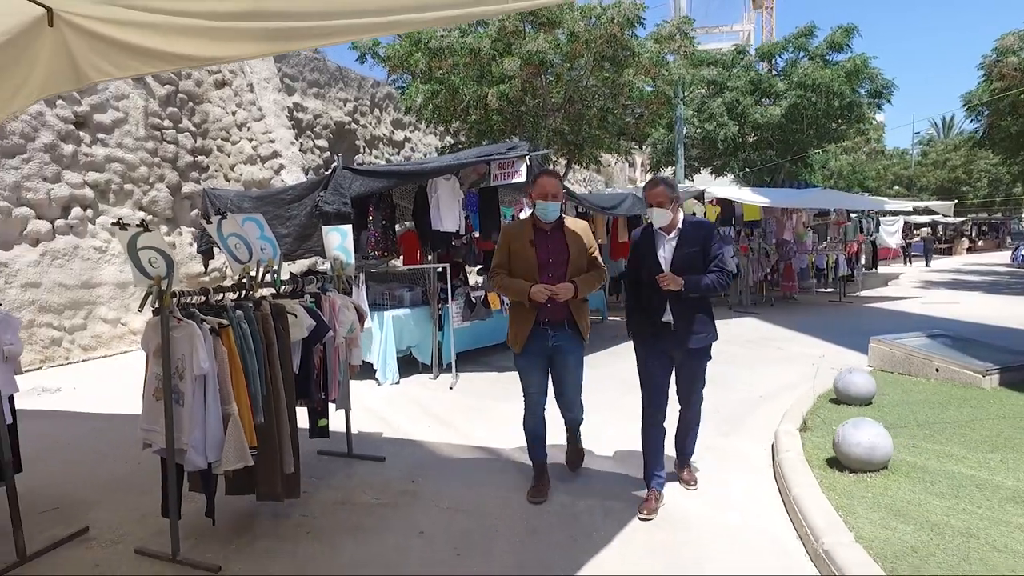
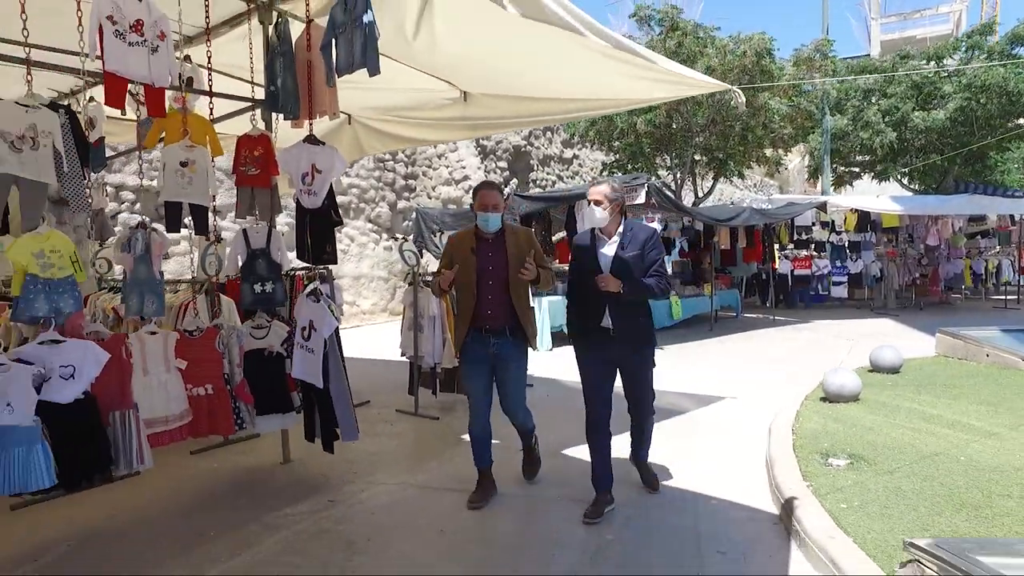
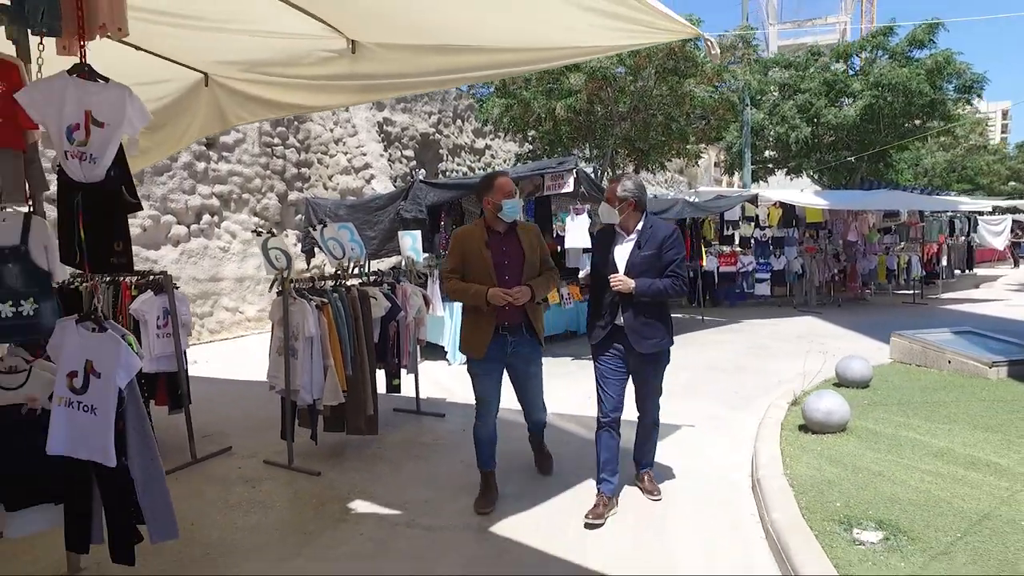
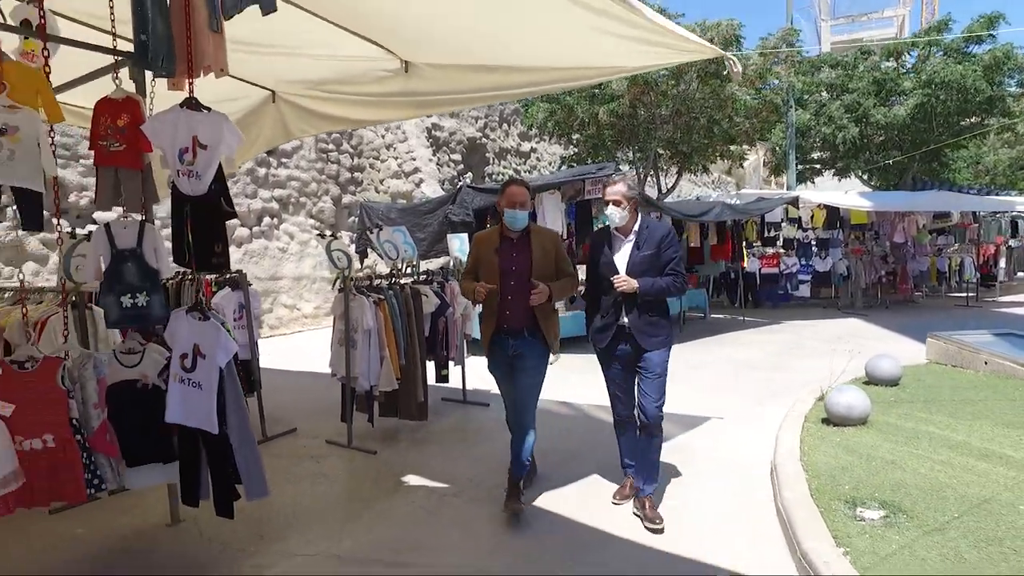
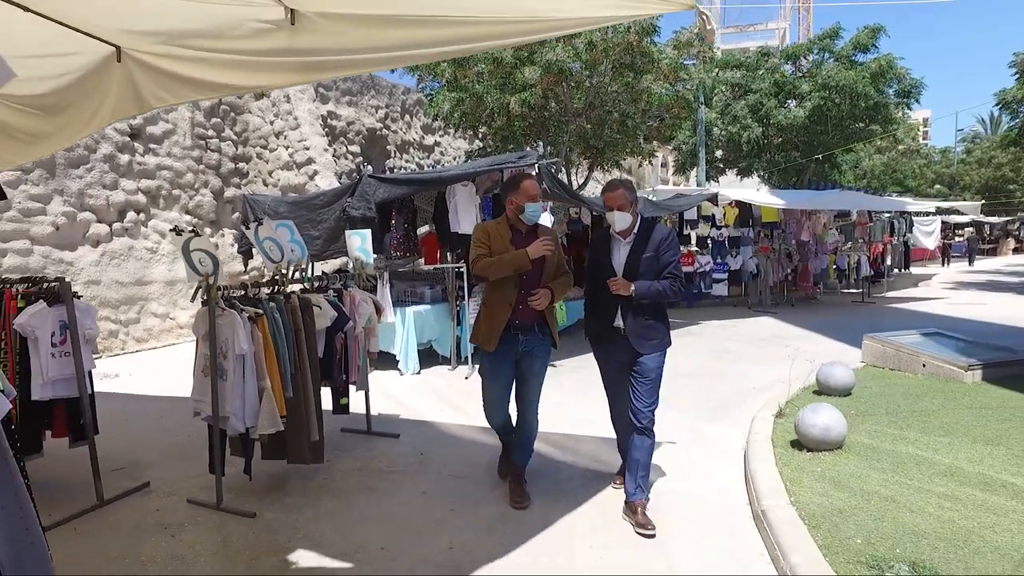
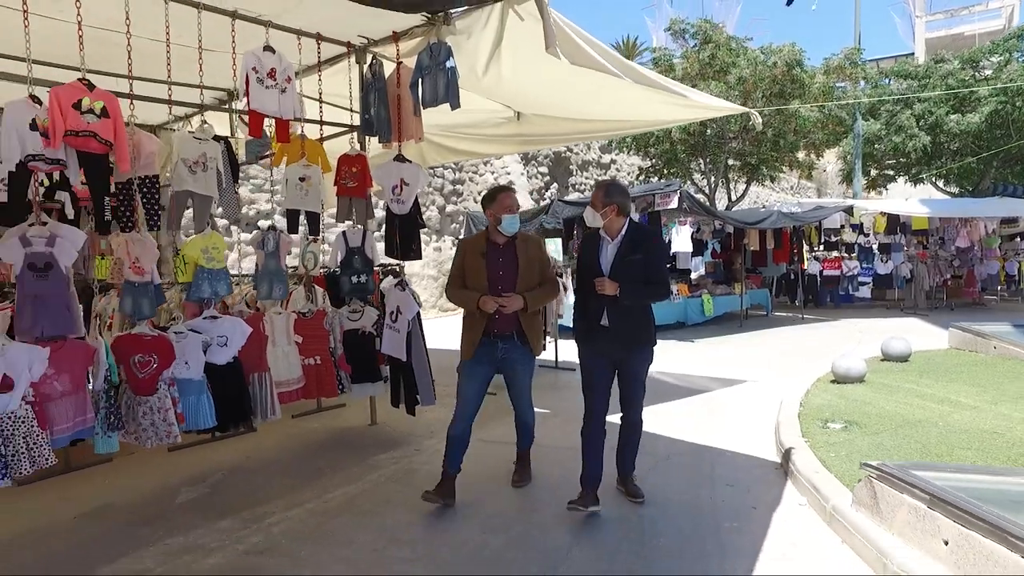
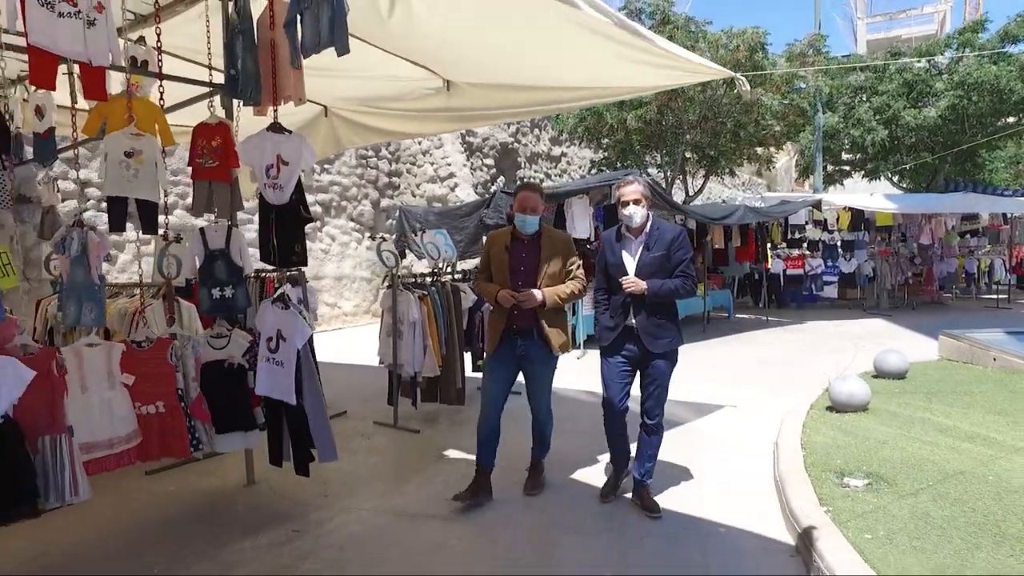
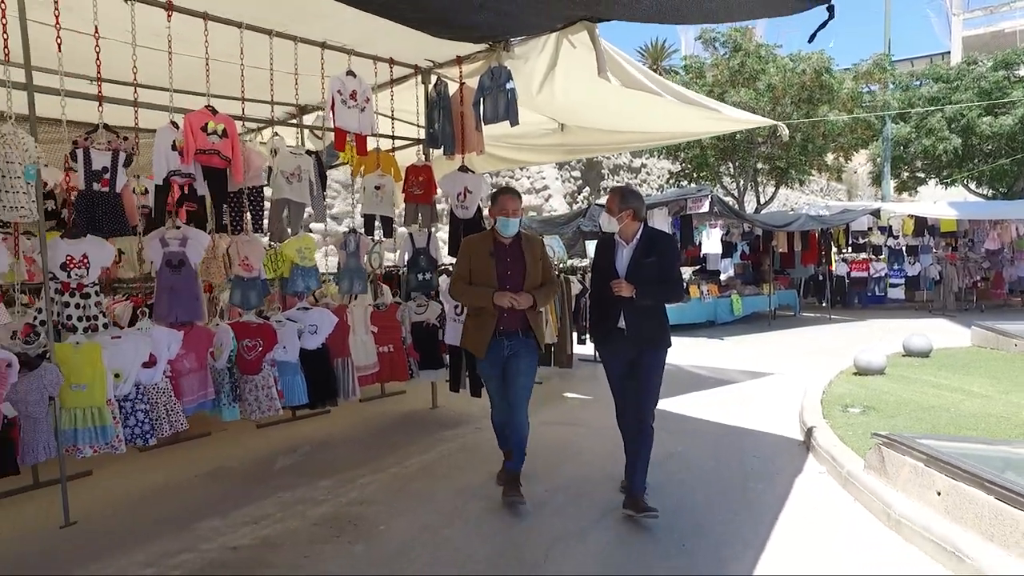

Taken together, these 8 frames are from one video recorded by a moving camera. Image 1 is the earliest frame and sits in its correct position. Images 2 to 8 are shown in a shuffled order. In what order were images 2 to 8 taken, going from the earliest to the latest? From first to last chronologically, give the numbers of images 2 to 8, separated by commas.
5, 3, 4, 7, 2, 6, 8
